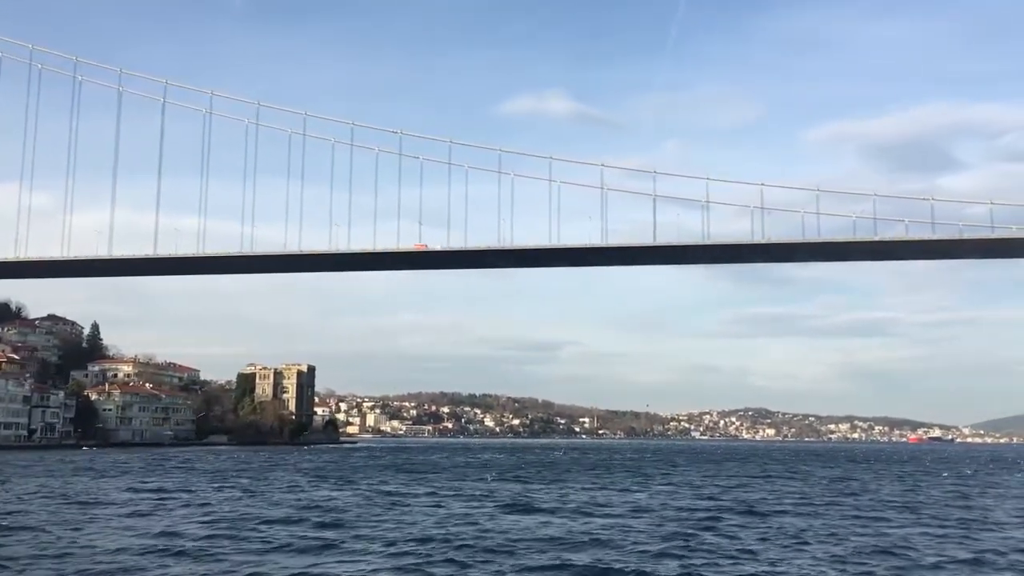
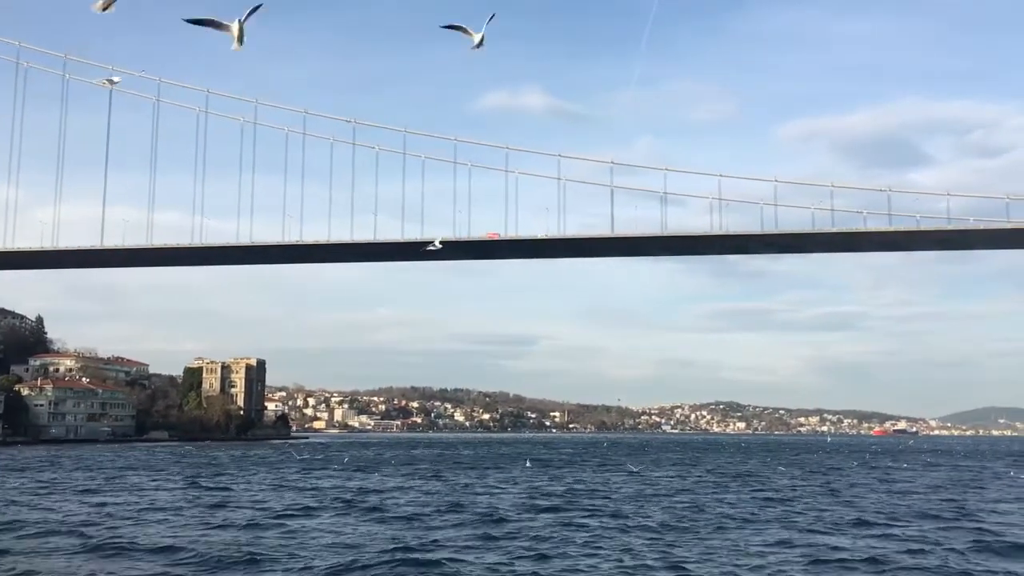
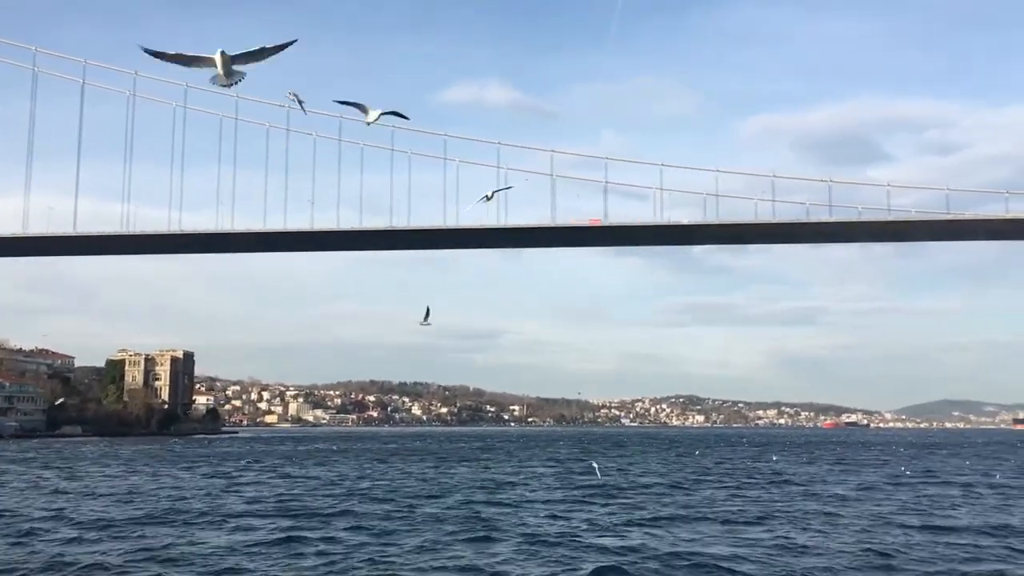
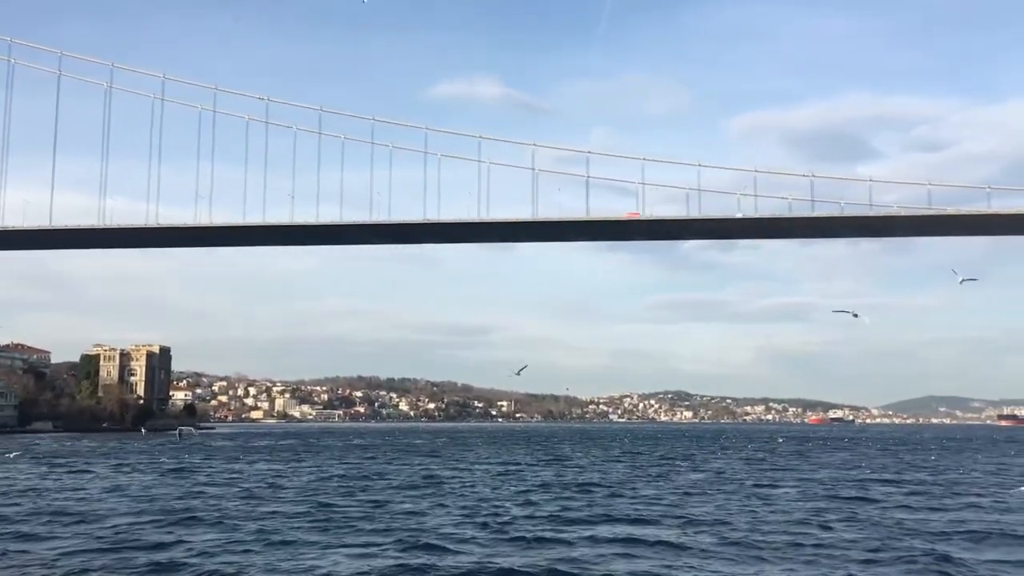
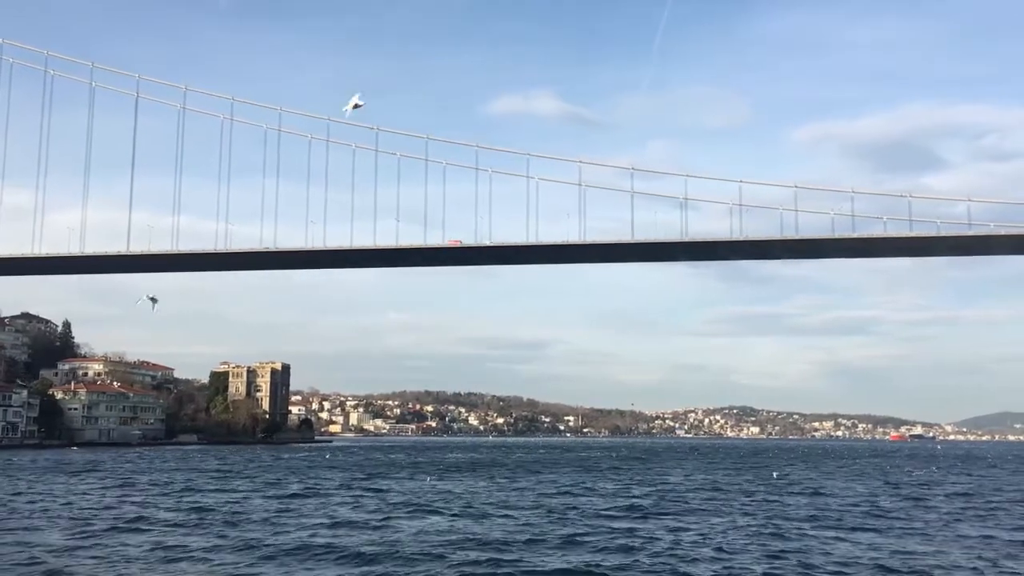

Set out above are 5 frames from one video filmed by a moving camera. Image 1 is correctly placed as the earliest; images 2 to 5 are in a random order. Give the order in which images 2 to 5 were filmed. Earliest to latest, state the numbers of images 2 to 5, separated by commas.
5, 2, 3, 4
